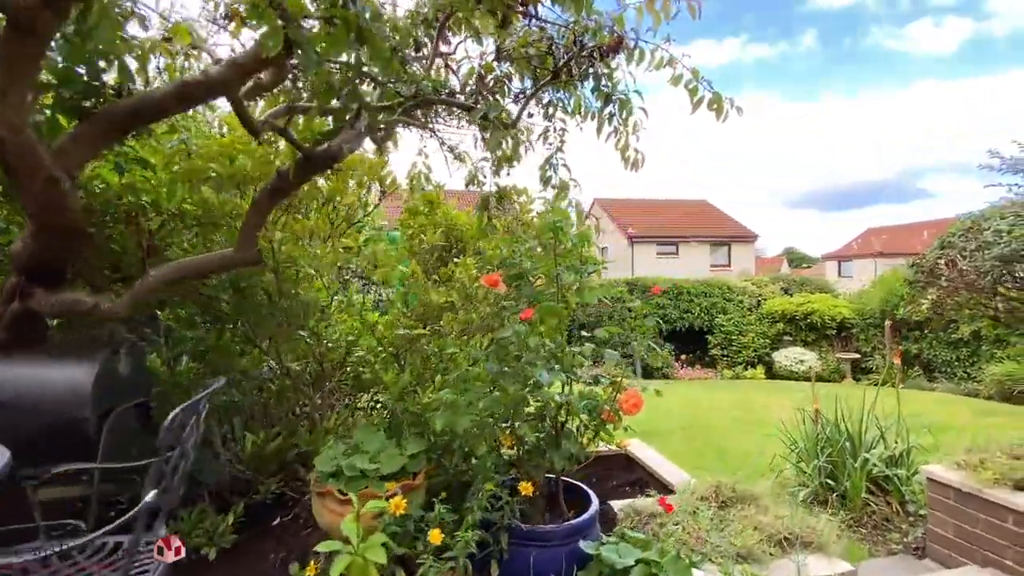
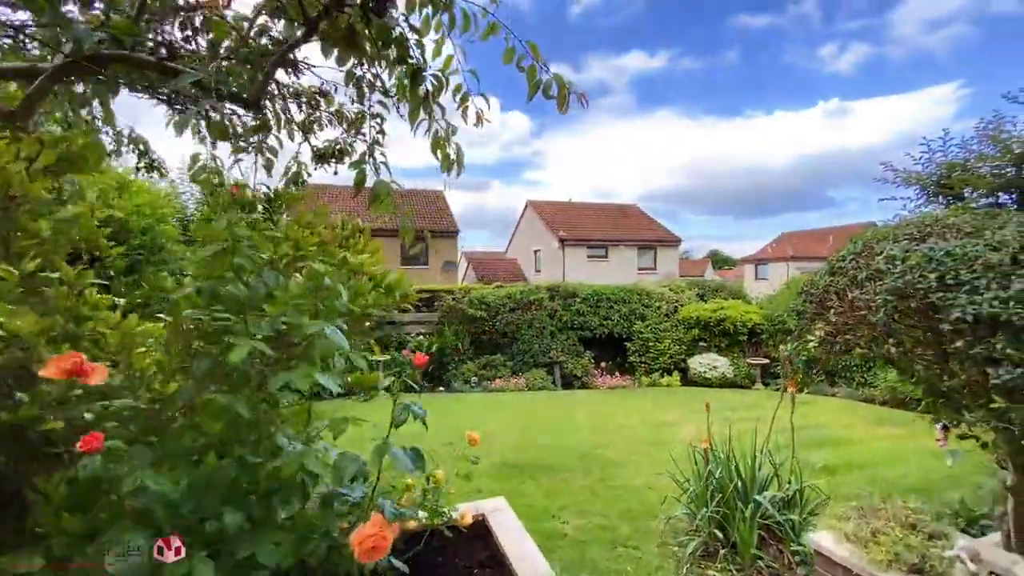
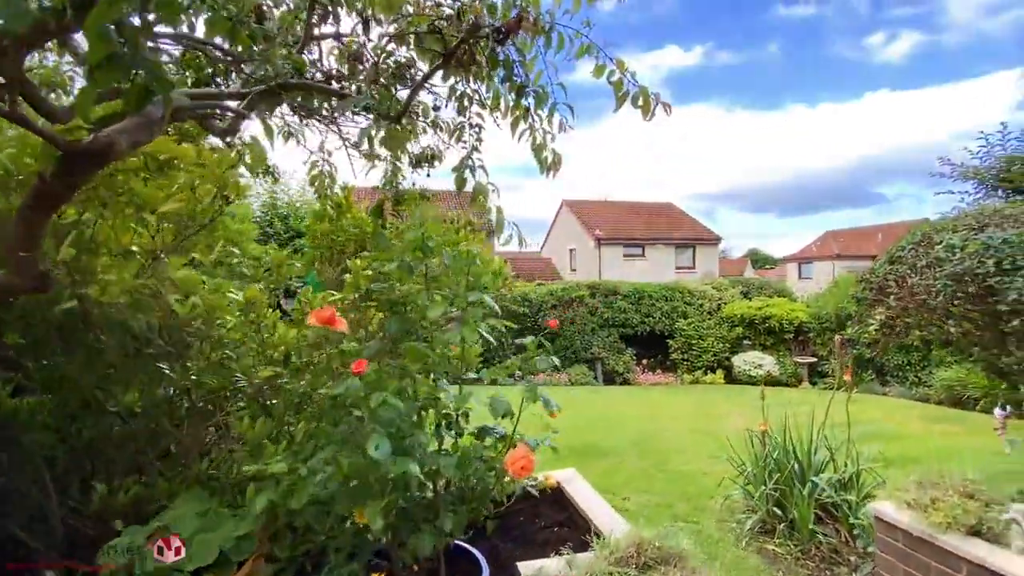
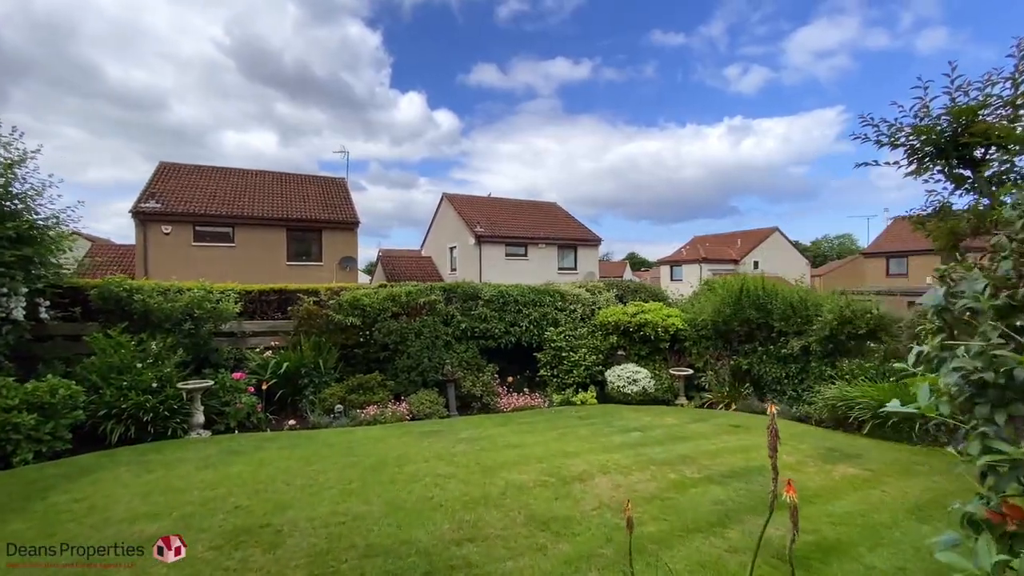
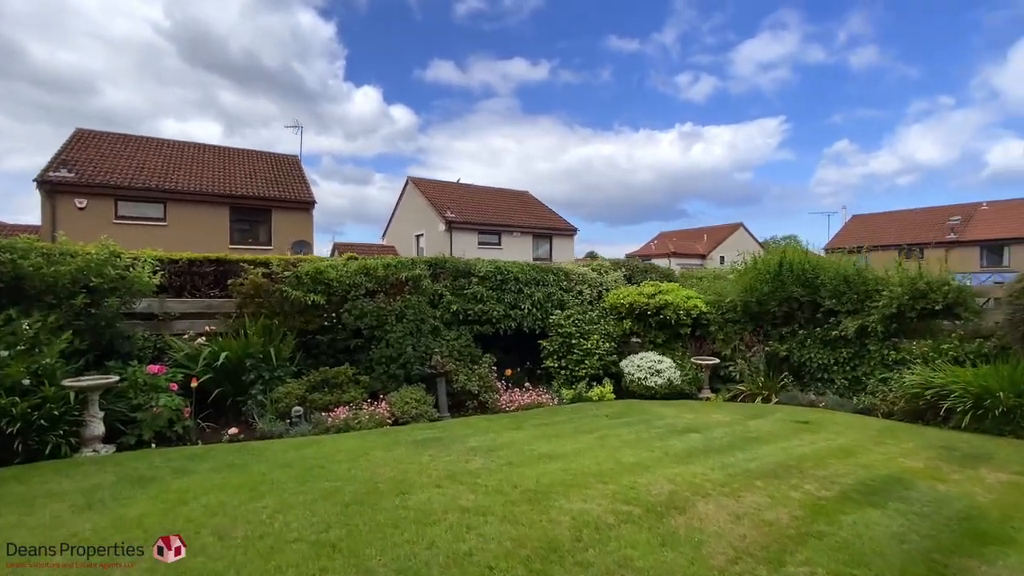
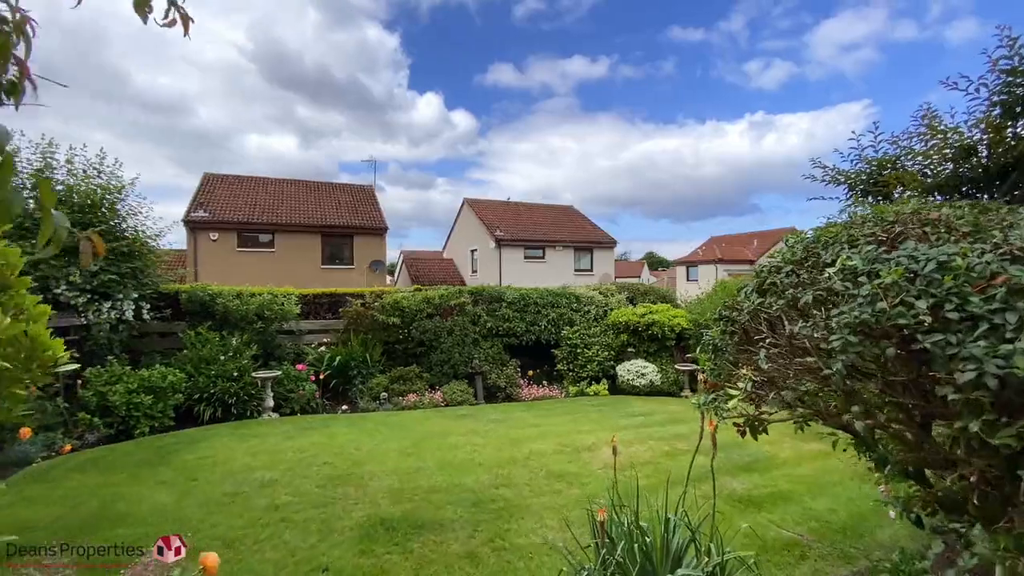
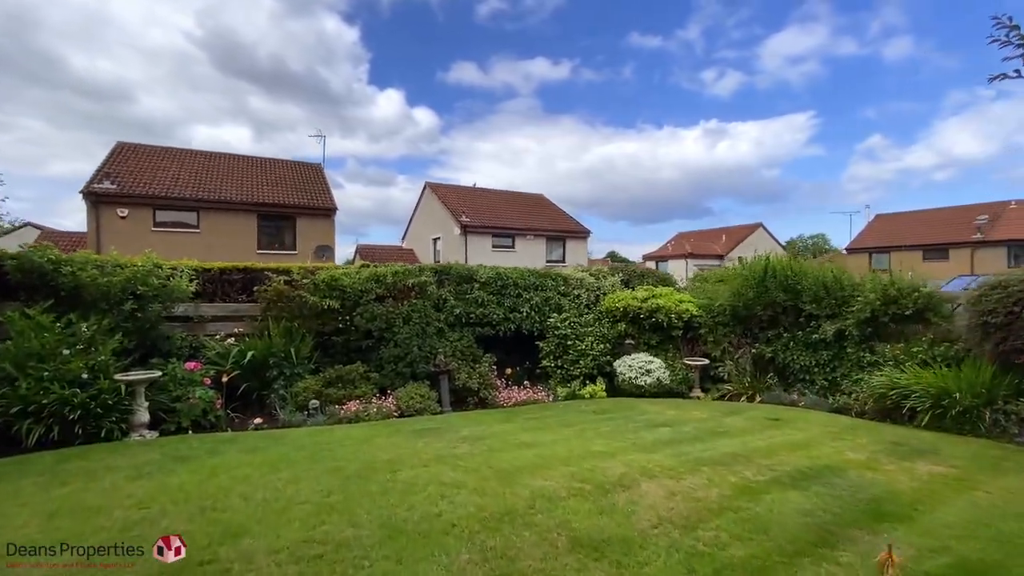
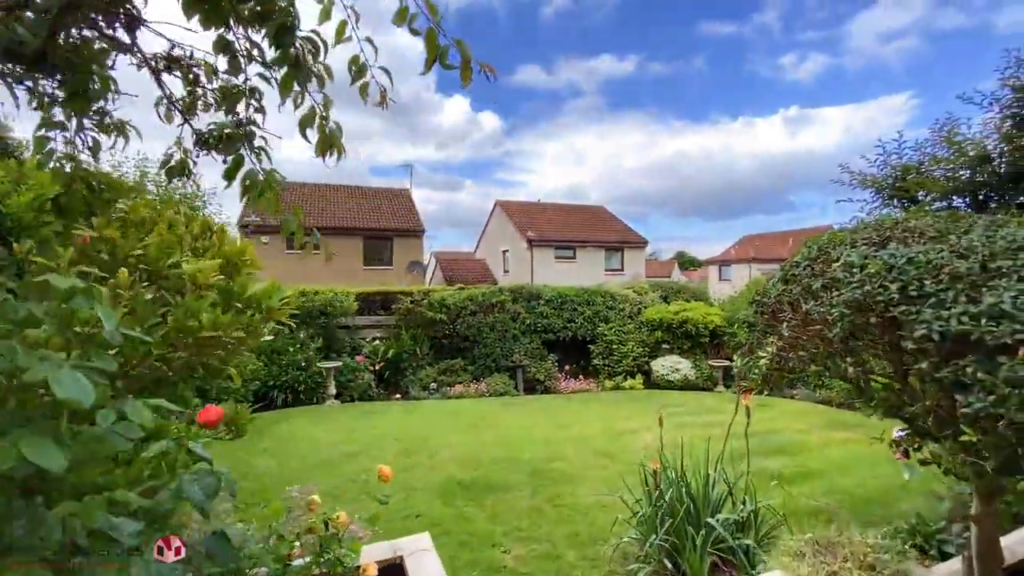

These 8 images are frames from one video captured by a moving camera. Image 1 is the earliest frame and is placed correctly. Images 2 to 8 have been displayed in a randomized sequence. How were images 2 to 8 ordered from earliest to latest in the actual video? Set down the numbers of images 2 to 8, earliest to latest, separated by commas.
3, 2, 8, 6, 4, 7, 5
